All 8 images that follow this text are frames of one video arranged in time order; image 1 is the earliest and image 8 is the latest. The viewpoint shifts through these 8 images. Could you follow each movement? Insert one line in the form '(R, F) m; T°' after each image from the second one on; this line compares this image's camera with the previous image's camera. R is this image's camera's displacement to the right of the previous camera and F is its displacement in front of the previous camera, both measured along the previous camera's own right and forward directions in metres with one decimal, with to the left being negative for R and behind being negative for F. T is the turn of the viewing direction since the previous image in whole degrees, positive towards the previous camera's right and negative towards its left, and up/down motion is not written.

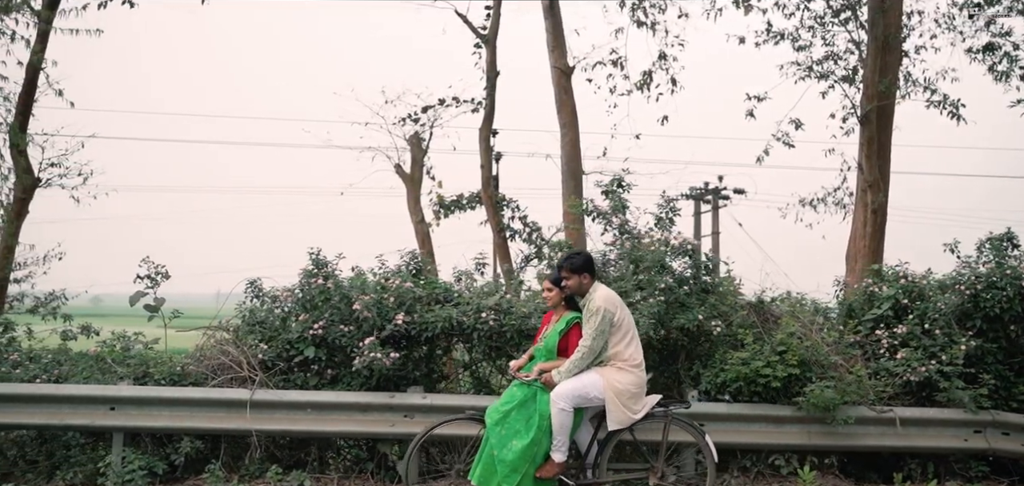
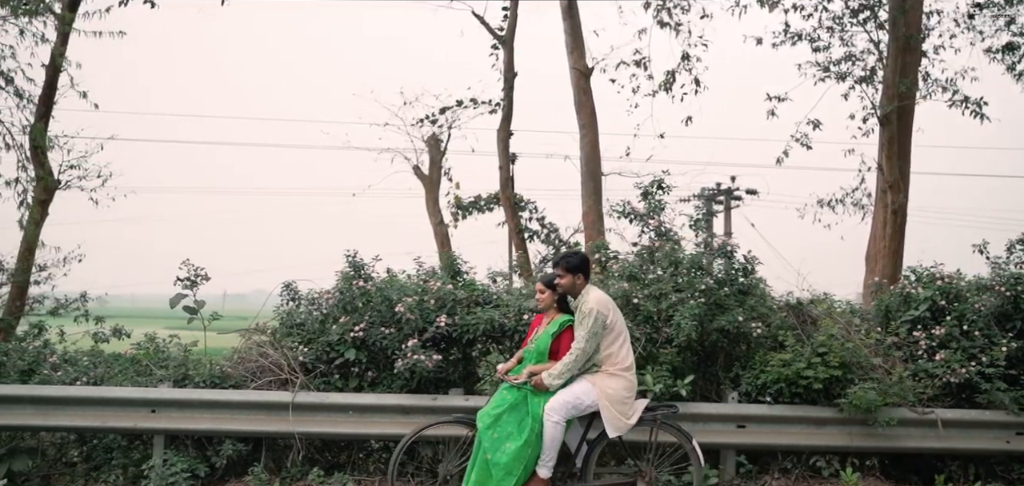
(-0.3, 0.0) m; 0°
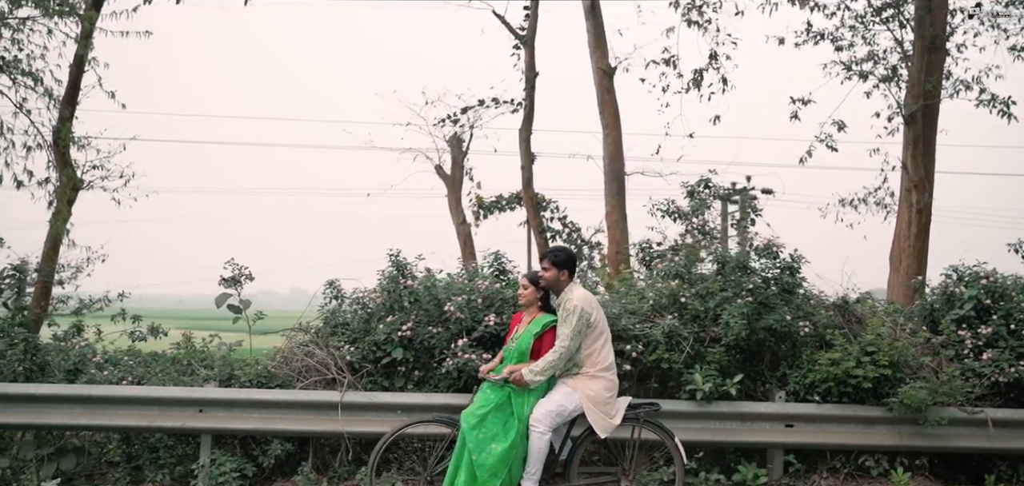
(-0.3, 0.0) m; 0°
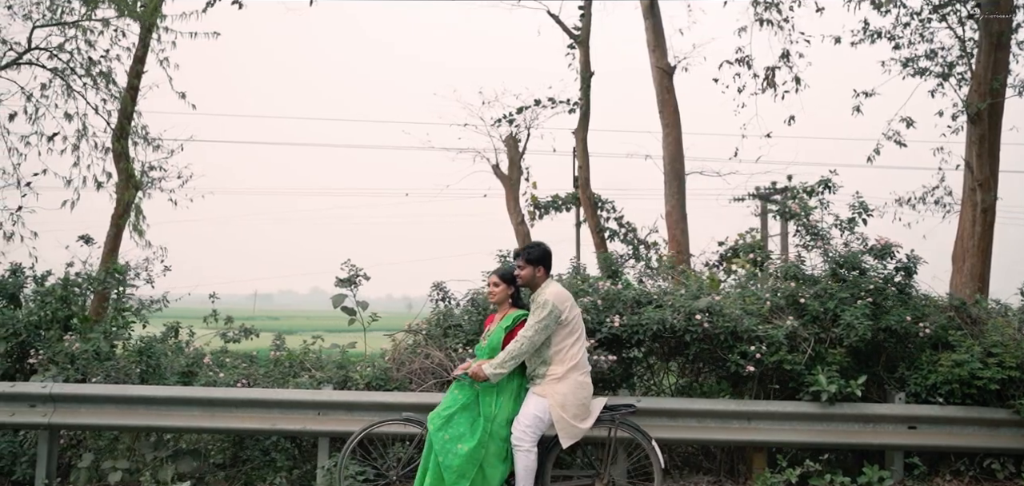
(-0.8, 0.0) m; 0°
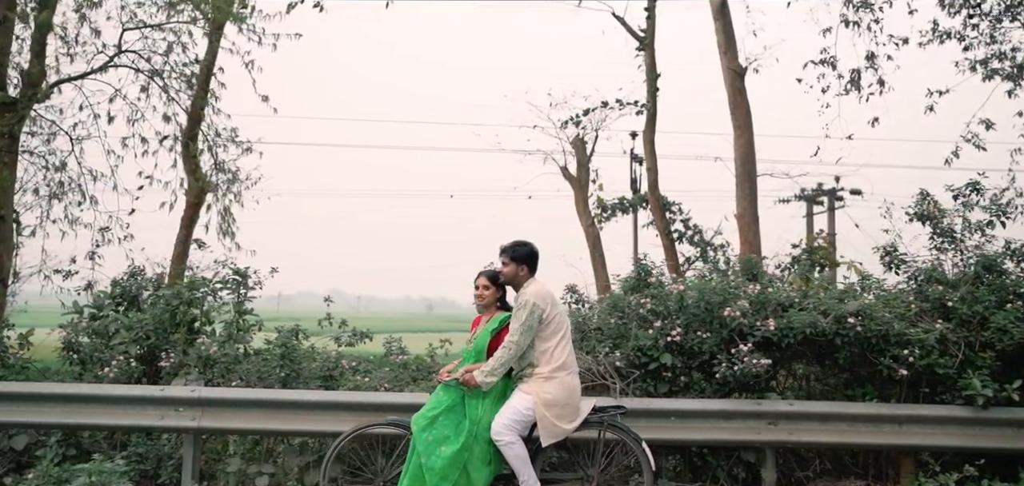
(-1.0, 0.0) m; 0°
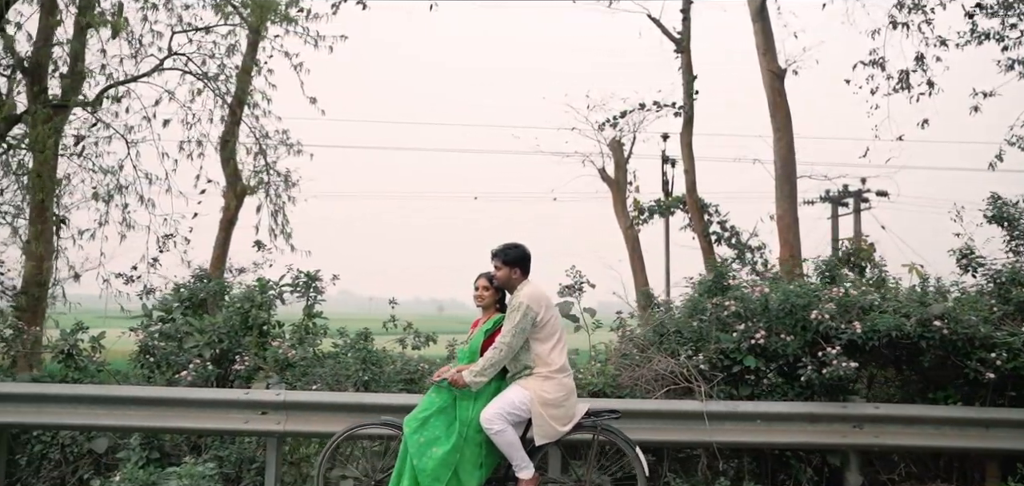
(-0.6, 0.0) m; 0°
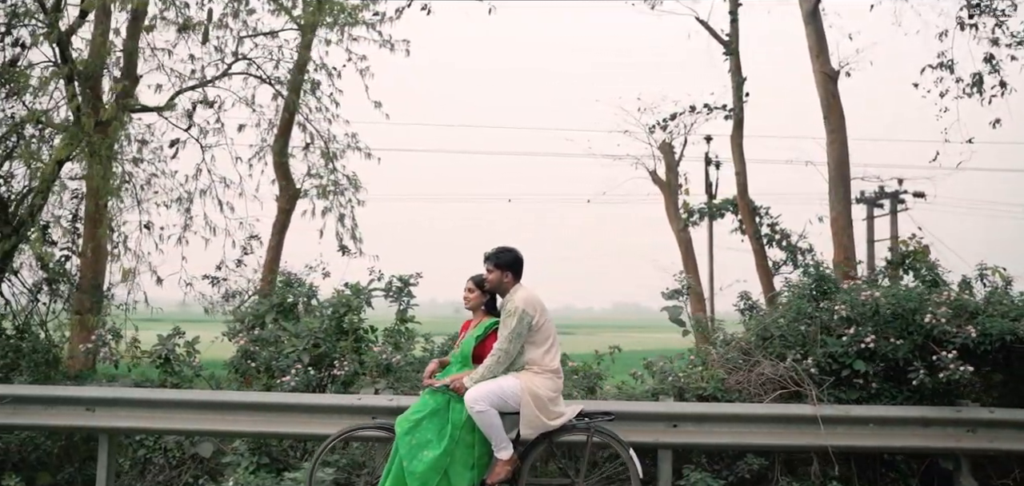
(-0.7, 0.0) m; 0°
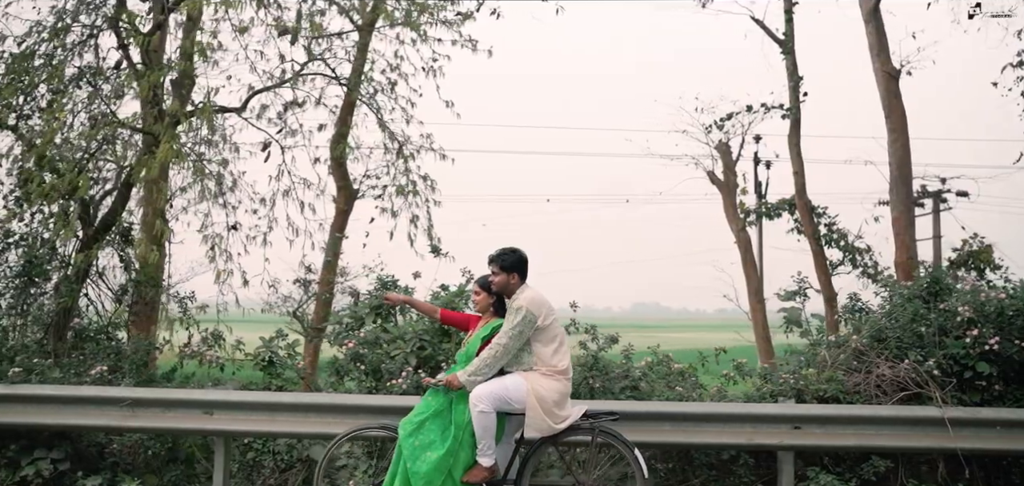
(-0.8, 0.0) m; -1°
